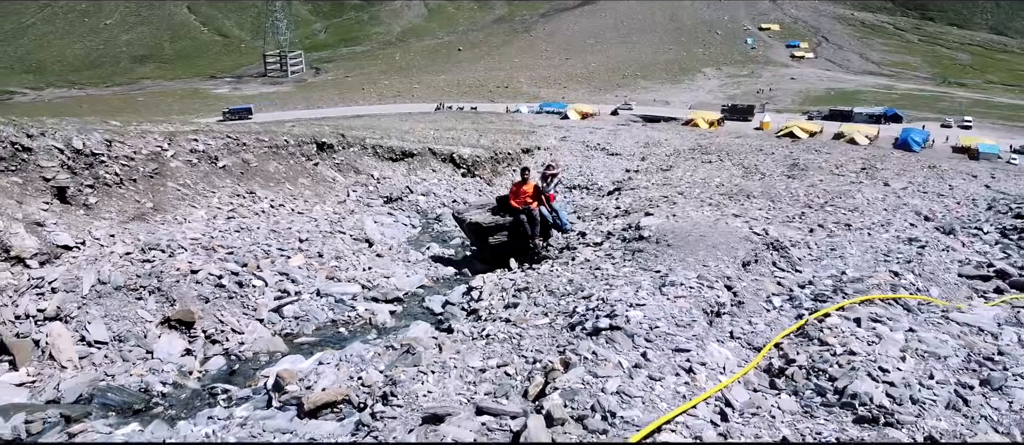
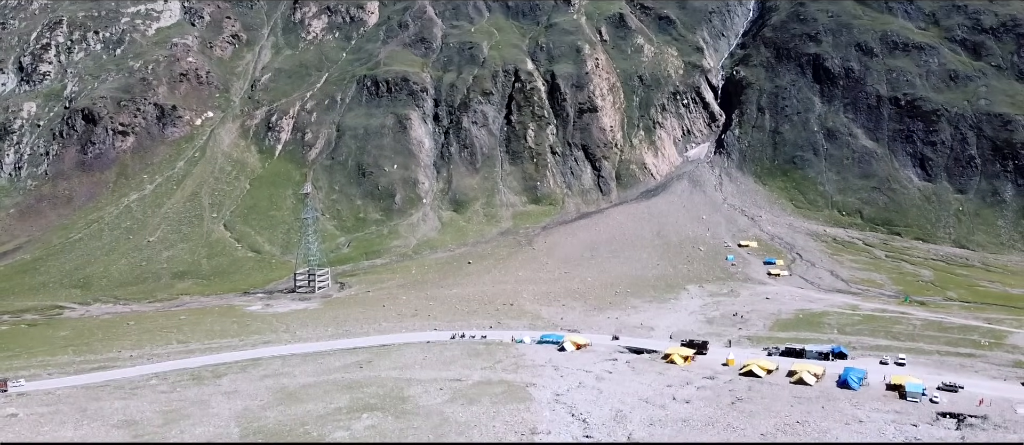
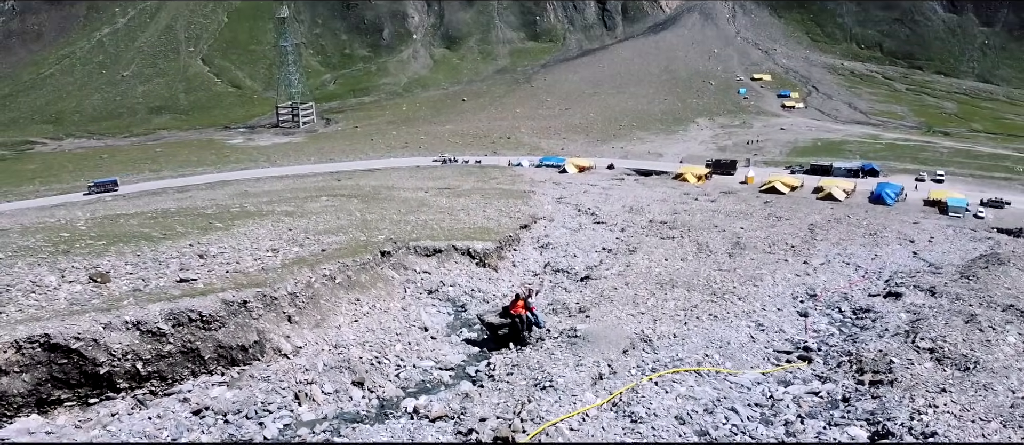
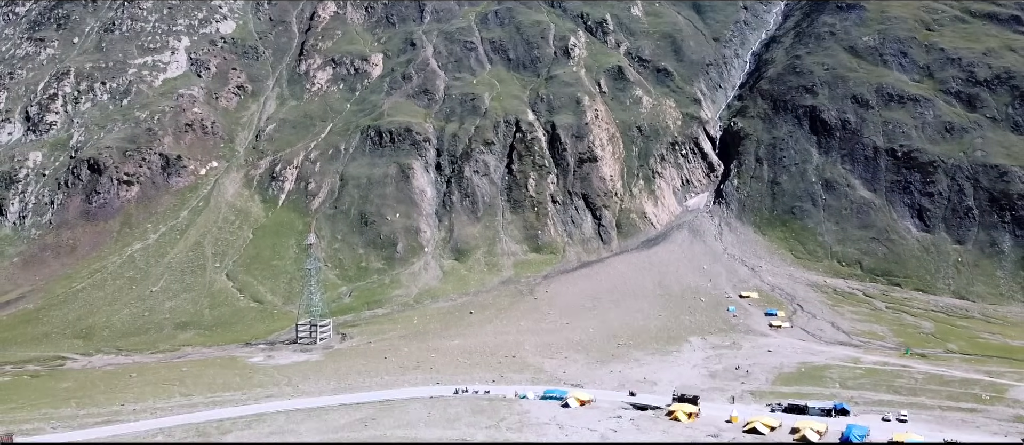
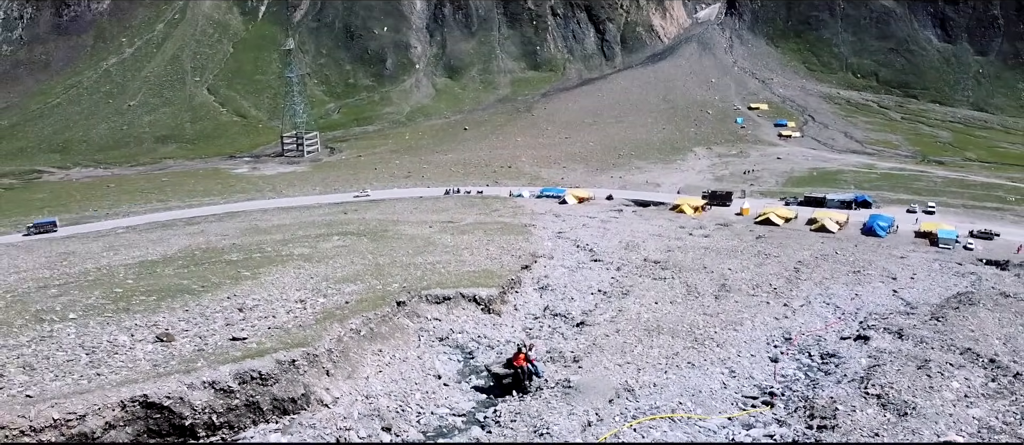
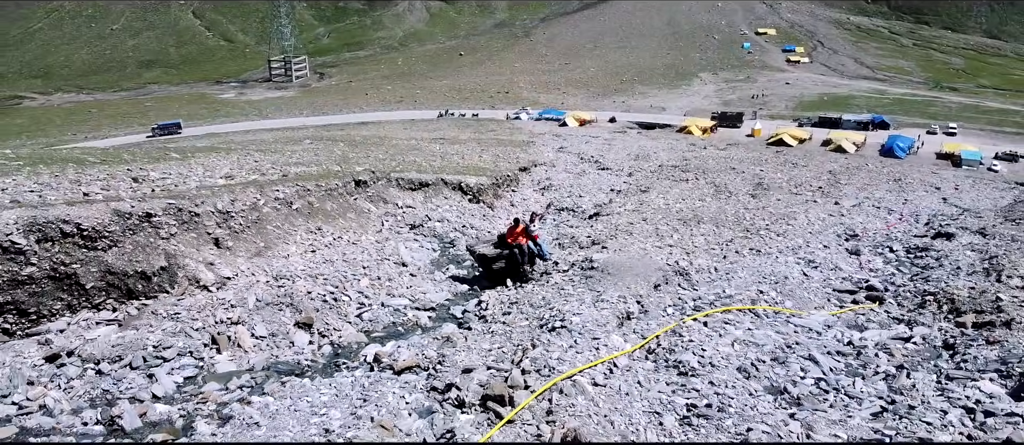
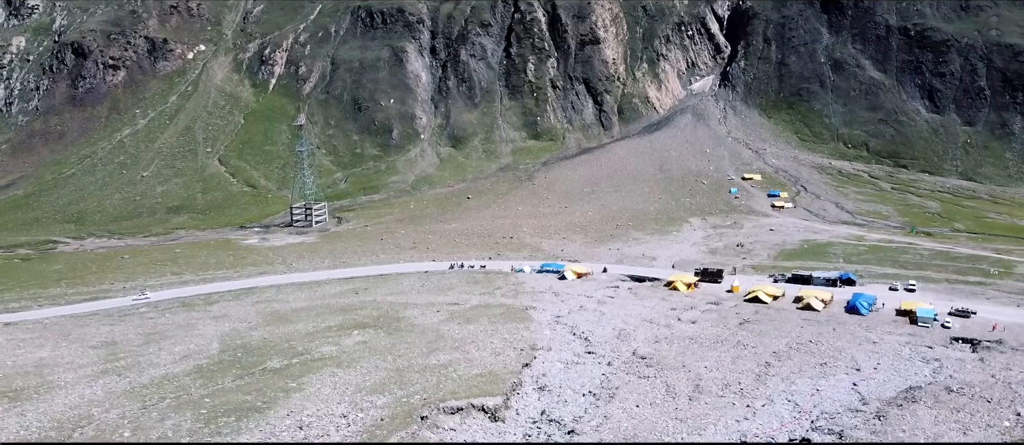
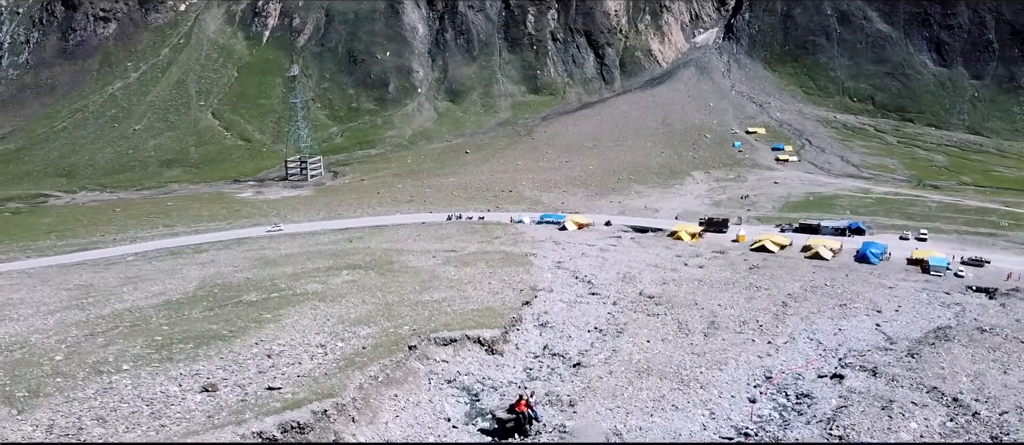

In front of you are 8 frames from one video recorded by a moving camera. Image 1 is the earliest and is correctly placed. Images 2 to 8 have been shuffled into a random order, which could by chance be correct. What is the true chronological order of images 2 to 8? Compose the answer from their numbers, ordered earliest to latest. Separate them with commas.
6, 3, 5, 8, 7, 2, 4
